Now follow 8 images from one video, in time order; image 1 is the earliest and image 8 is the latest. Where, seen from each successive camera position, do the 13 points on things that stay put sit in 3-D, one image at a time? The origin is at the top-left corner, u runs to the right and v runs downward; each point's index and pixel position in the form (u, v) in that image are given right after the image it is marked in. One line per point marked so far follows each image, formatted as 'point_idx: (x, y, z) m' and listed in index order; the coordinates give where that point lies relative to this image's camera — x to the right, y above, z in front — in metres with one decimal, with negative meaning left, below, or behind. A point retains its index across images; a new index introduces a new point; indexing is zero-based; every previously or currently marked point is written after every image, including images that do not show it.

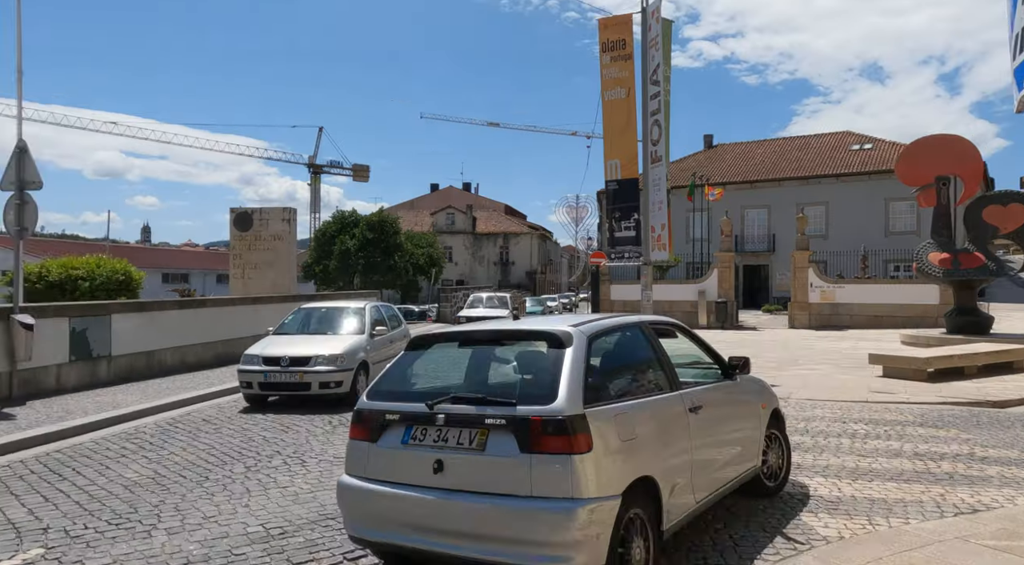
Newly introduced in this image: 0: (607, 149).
0: (+1.9, +2.7, +13.9) m
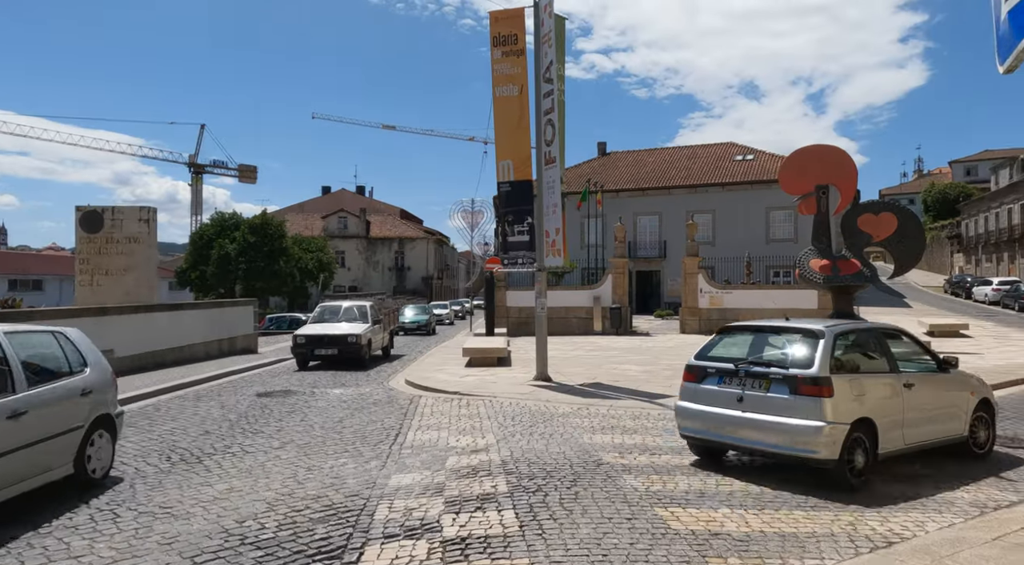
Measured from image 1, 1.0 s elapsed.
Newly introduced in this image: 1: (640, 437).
0: (-0.2, +2.5, +13.3) m
1: (+1.5, -1.8, +8.0) m
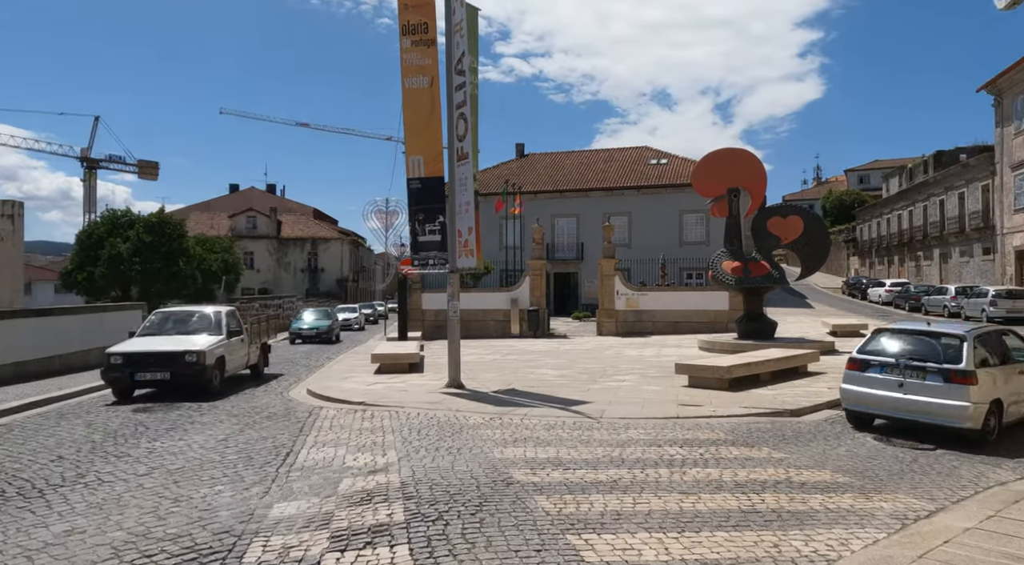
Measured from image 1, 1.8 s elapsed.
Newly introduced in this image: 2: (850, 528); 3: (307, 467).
0: (-1.8, +2.5, +12.6) m
1: (+0.5, -1.8, +7.6) m
2: (+2.4, -1.8, +5.0) m
3: (-2.0, -1.8, +6.8) m
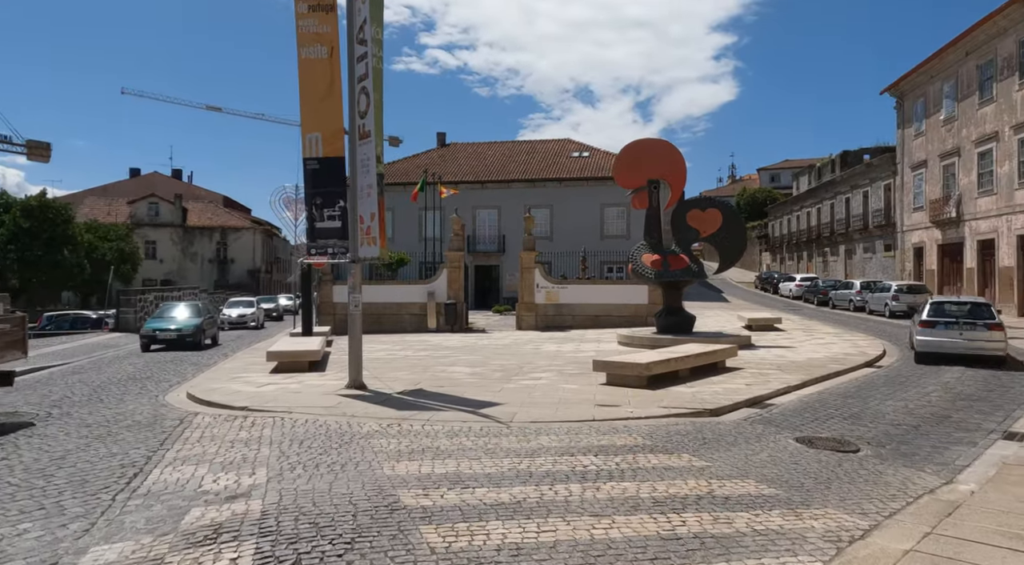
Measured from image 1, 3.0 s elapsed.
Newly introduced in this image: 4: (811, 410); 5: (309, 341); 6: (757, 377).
0: (-3.4, +2.7, +11.4) m
1: (-0.5, -1.7, +6.7) m
2: (+1.7, -1.7, +4.4) m
3: (-2.9, -1.7, +5.6) m
4: (+4.3, -1.8, +10.1) m
5: (-4.4, -1.3, +15.2) m
6: (+4.6, -1.8, +13.0) m
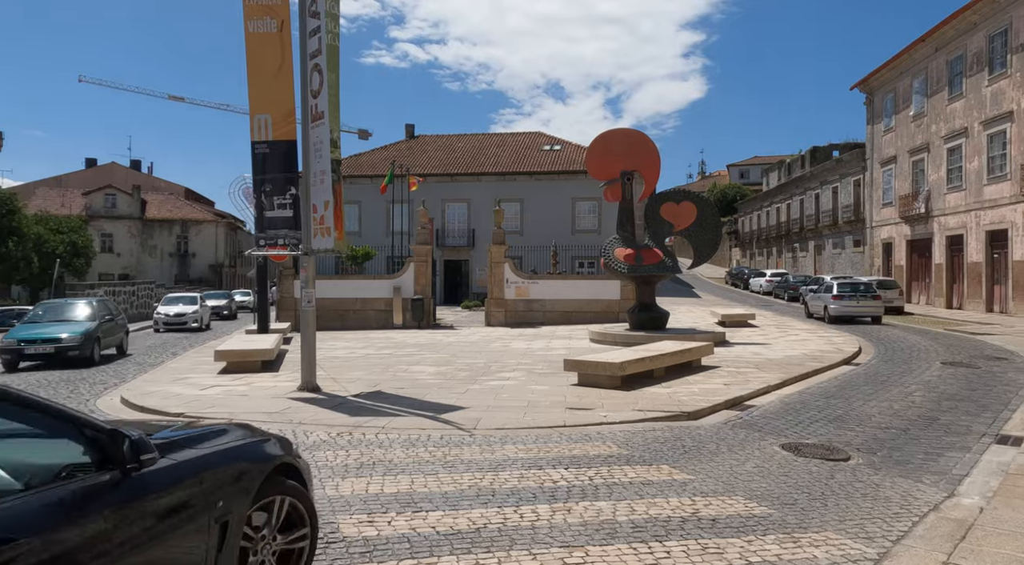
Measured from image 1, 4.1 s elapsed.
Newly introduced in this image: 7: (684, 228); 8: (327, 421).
0: (-3.9, +2.7, +10.5) m
1: (-0.9, -1.7, +5.9) m
2: (+1.4, -1.7, +3.7) m
3: (-3.2, -1.6, +4.8) m
4: (+3.8, -1.8, +9.5) m
5: (-5.1, -1.2, +14.3) m
6: (+4.0, -1.7, +12.5) m
7: (+4.6, +1.5, +18.9) m
8: (-2.2, -1.6, +8.3) m
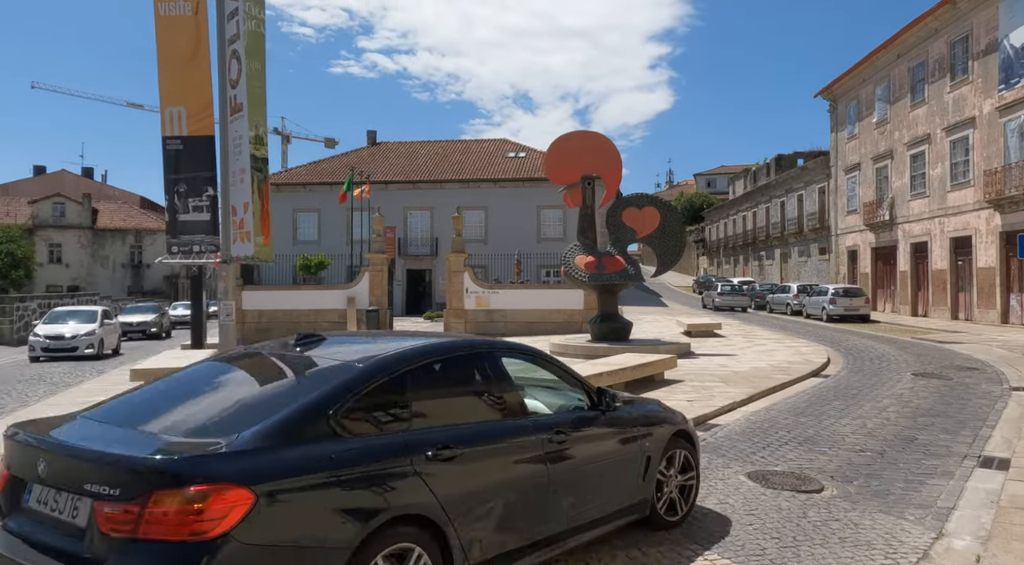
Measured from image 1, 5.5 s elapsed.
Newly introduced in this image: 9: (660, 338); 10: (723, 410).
0: (-4.7, +2.6, +9.4) m
1: (-1.5, -1.7, +4.9) m
2: (+1.0, -1.7, +2.8) m
3: (-3.7, -1.7, +3.7) m
4: (+3.1, -1.9, +8.7) m
5: (-6.0, -1.4, +13.1) m
6: (+3.1, -1.8, +11.7) m
7: (+3.5, +1.2, +18.2) m
8: (-2.9, -1.7, +7.2) m
9: (+4.1, -1.5, +19.3) m
10: (+3.1, -1.8, +10.2) m
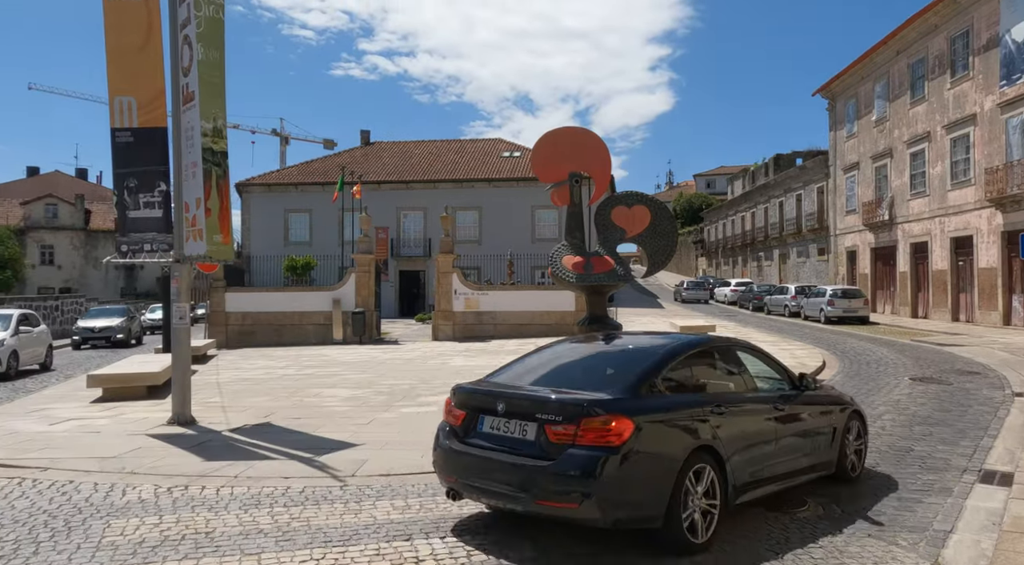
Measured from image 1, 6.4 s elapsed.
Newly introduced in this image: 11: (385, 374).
0: (-5.0, +2.6, +8.8) m
1: (-1.8, -1.7, +4.4) m
2: (+0.6, -1.7, +2.2) m
3: (-4.1, -1.7, +3.1) m
4: (+2.7, -1.9, +8.1) m
5: (-6.4, -1.4, +12.6) m
6: (+2.8, -1.8, +11.1) m
7: (+3.1, +1.2, +17.6) m
8: (-3.3, -1.8, +6.7) m
9: (+3.7, -1.5, +18.8) m
10: (+2.7, -1.8, +9.6) m
11: (-2.6, -1.9, +14.5) m
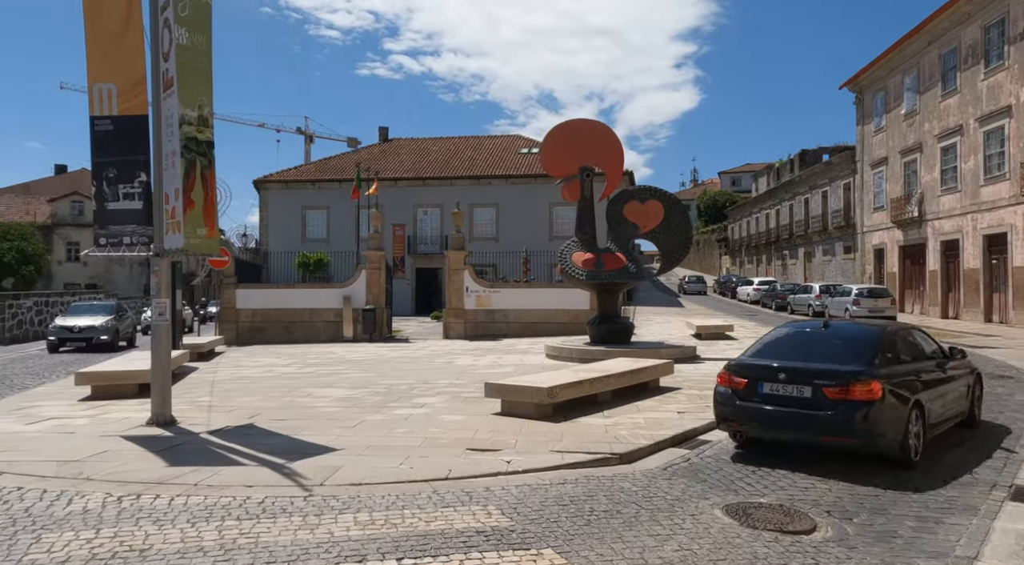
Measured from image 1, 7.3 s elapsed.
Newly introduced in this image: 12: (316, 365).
0: (-5.1, +2.6, +8.5) m
1: (-2.1, -1.7, +3.9) m
2: (+0.3, -1.7, +1.7) m
3: (-4.4, -1.7, +2.8) m
4: (+2.6, -1.8, +7.6) m
5: (-6.3, -1.3, +12.3) m
6: (+2.8, -1.8, +10.5) m
7: (+3.4, +1.3, +17.0) m
8: (-3.4, -1.7, +6.3) m
9: (+4.0, -1.5, +18.1) m
10: (+2.6, -1.8, +9.1) m
11: (-2.5, -1.8, +14.0) m
12: (-4.4, -1.9, +15.8) m
